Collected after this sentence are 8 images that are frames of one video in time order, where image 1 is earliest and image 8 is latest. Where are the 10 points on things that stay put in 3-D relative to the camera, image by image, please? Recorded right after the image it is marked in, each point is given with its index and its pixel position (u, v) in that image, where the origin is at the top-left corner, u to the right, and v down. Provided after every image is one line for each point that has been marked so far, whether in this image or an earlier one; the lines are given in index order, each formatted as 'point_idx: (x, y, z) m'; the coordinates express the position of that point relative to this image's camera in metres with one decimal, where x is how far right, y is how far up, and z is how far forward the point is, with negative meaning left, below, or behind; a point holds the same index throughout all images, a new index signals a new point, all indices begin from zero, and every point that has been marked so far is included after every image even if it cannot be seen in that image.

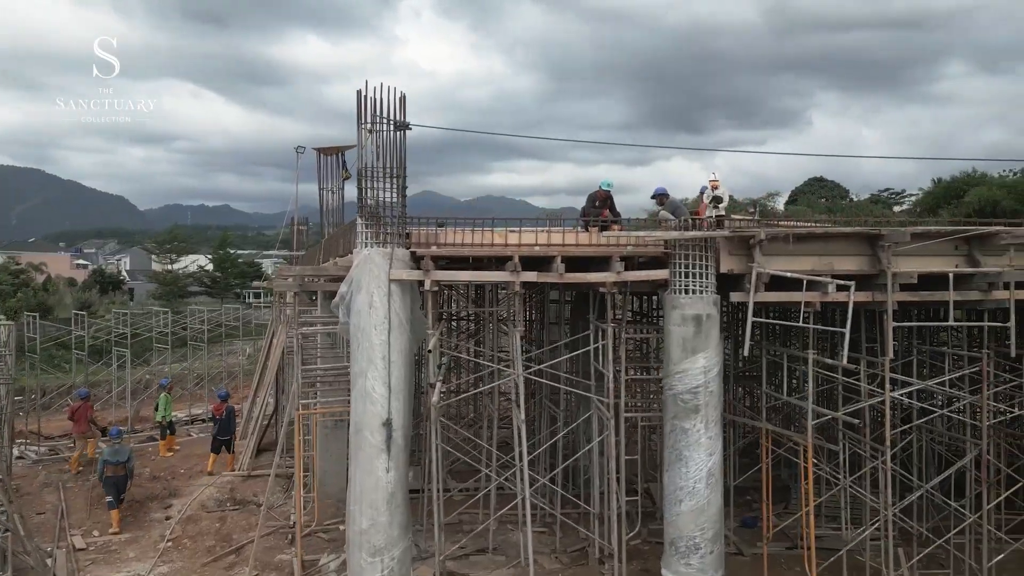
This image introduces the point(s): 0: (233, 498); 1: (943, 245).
0: (-5.8, -4.4, +14.8) m
1: (+5.4, +0.5, +8.9) m
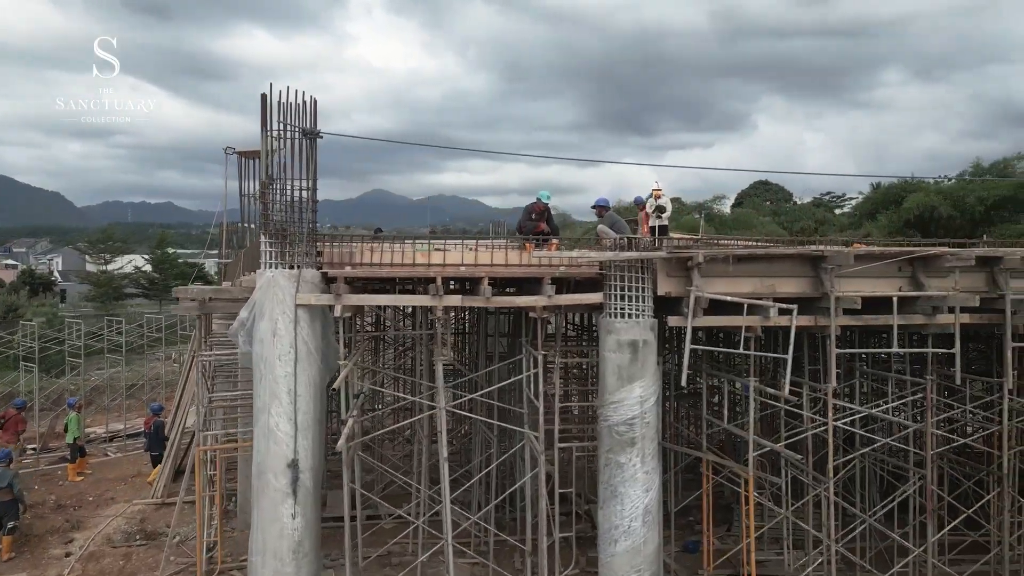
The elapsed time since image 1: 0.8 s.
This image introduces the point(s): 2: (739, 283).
0: (-7.1, -4.7, +13.6) m
1: (+4.5, +0.3, +8.5) m
2: (+2.7, +0.1, +8.5) m
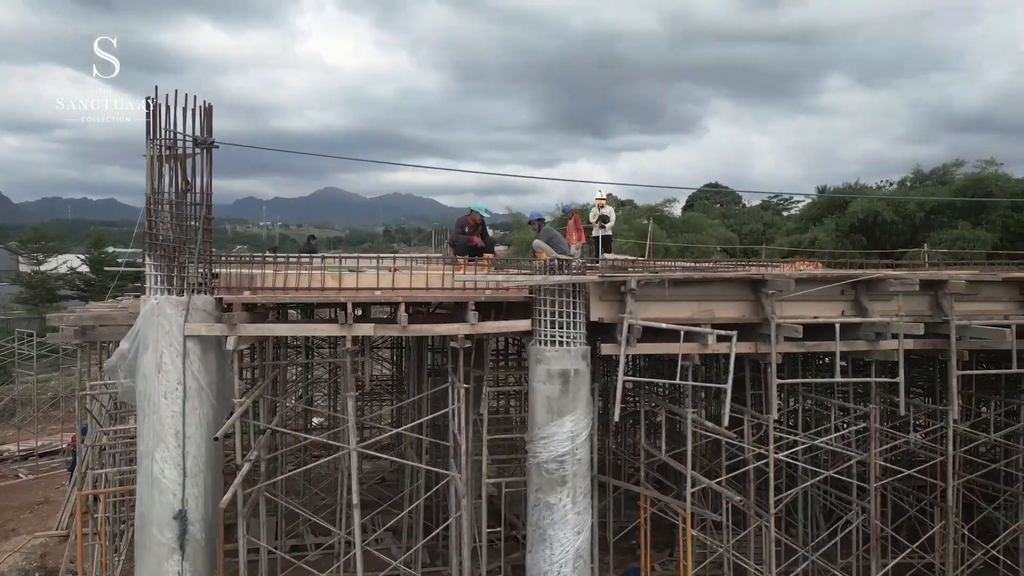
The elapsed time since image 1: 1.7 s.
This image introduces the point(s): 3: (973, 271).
0: (-8.3, -4.9, +12.5) m
1: (+3.6, 0.0, +8.1) m
2: (+1.8, -0.2, +8.0) m
3: (+5.6, +0.2, +8.6) m
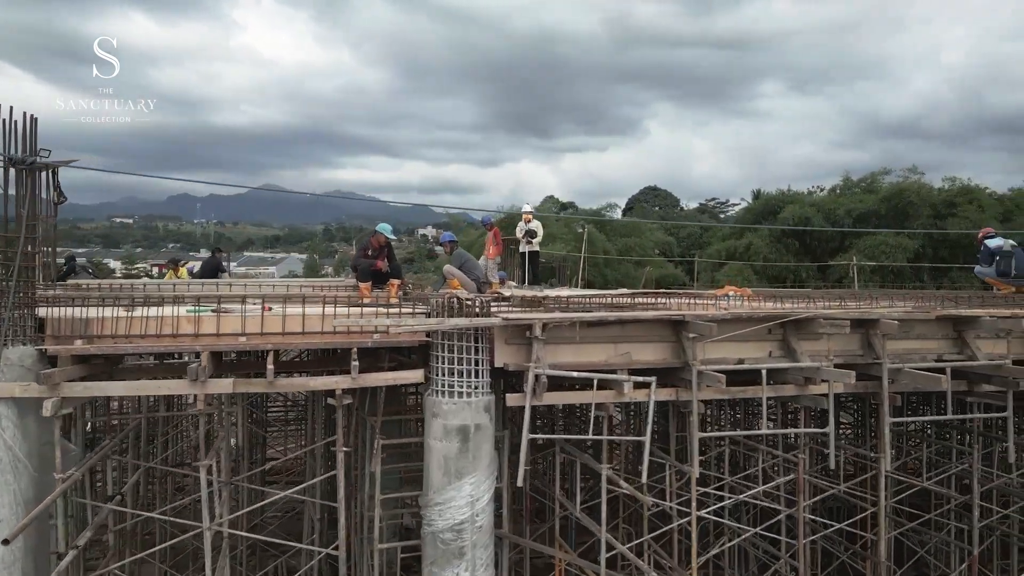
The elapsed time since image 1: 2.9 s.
0: (-9.7, -5.4, +10.8) m
1: (+2.5, -0.4, +7.4) m
2: (+0.8, -0.6, +7.1) m
3: (+4.5, -0.2, +8.0) m
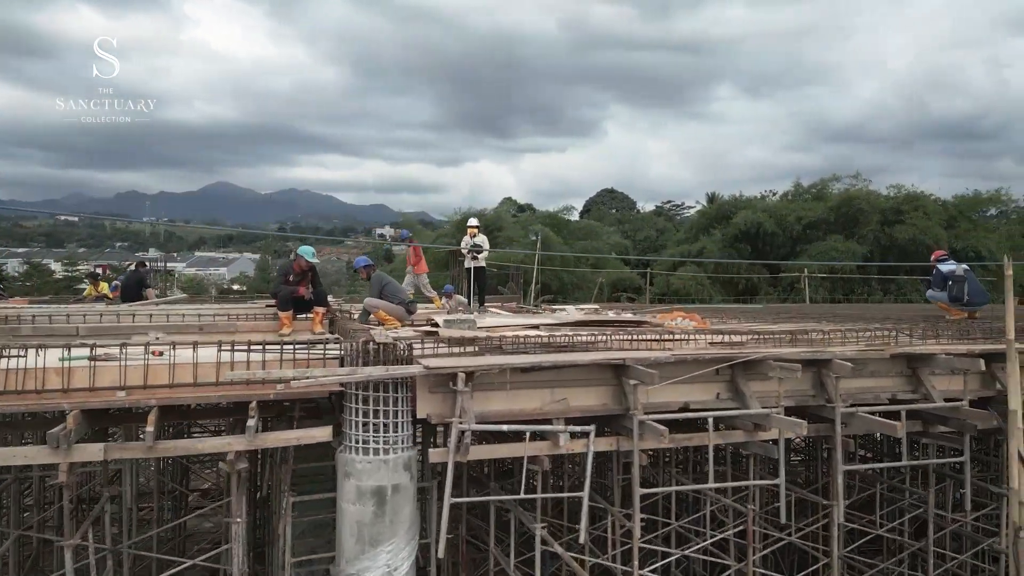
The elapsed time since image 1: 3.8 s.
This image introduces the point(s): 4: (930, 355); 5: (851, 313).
0: (-10.5, -5.7, +9.6) m
1: (+1.8, -0.8, +6.8) m
2: (+0.1, -1.0, +6.5) m
3: (+3.7, -0.6, +7.6) m
4: (+4.3, -0.7, +7.3) m
5: (+6.5, -0.5, +13.5) m
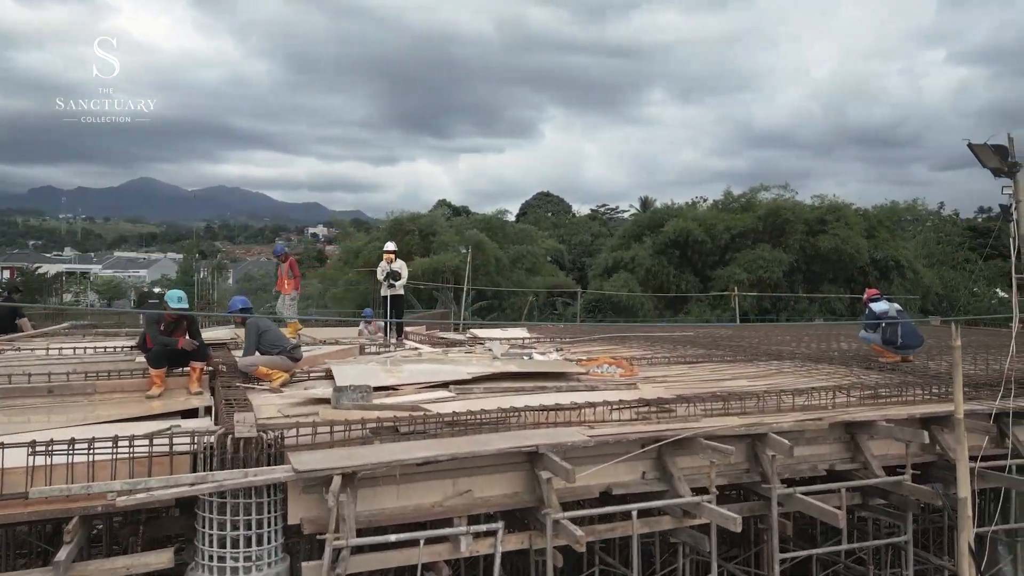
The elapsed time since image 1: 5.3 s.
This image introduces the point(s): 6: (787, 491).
0: (-11.6, -6.3, +7.6) m
1: (+1.0, -1.4, +6.0) m
2: (-0.8, -1.6, +5.5) m
3: (+2.8, -1.2, +7.0) m
4: (+3.4, -1.3, +6.7) m
5: (+5.0, -1.1, +13.1) m
6: (+2.5, -1.8, +6.4) m
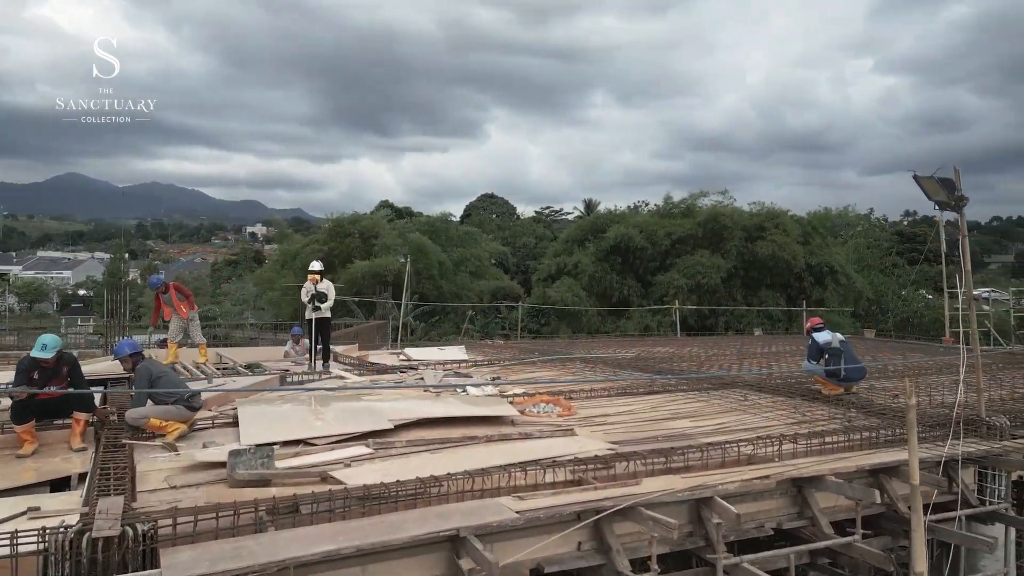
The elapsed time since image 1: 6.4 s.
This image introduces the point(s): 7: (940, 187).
0: (-12.3, -6.7, +6.1) m
1: (+0.4, -1.8, +5.4) m
2: (-1.3, -2.0, +4.8) m
3: (+2.1, -1.6, +6.5) m
4: (+2.7, -1.7, +6.3) m
5: (+3.8, -1.5, +12.8) m
6: (+1.8, -2.2, +5.9) m
7: (+4.7, +1.1, +7.7) m
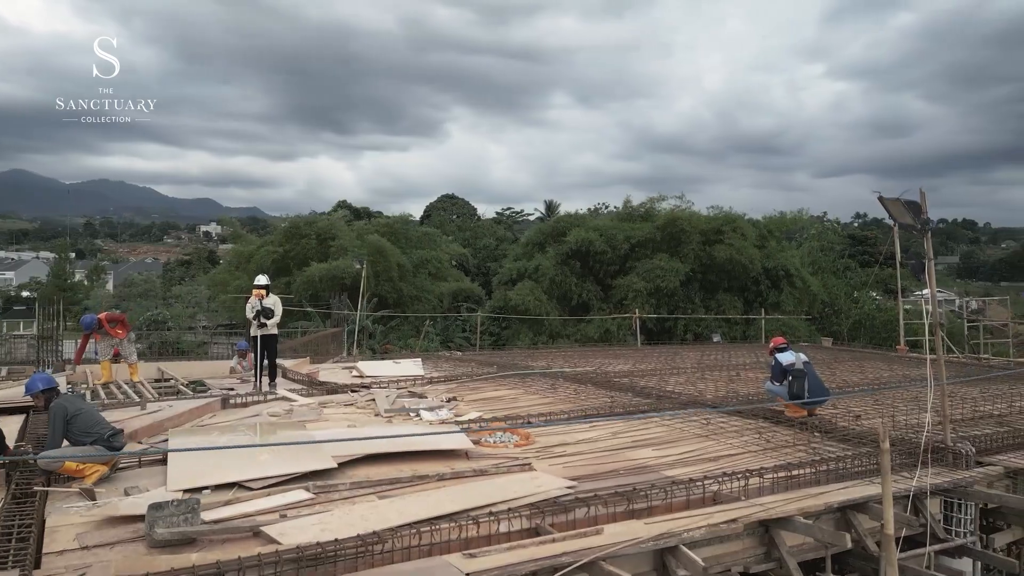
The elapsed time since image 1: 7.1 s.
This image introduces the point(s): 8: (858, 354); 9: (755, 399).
0: (-12.6, -7.0, +4.9) m
1: (0.0, -2.1, +5.0) m
2: (-1.6, -2.3, +4.2) m
3: (+1.7, -1.9, +6.2) m
4: (+2.3, -2.0, +6.0) m
5: (+3.1, -1.7, +12.5) m
6: (+1.5, -2.5, +5.5) m
7: (+4.2, +0.8, +7.5) m
8: (+8.6, -1.7, +17.6) m
9: (+3.6, -1.7, +10.5) m
